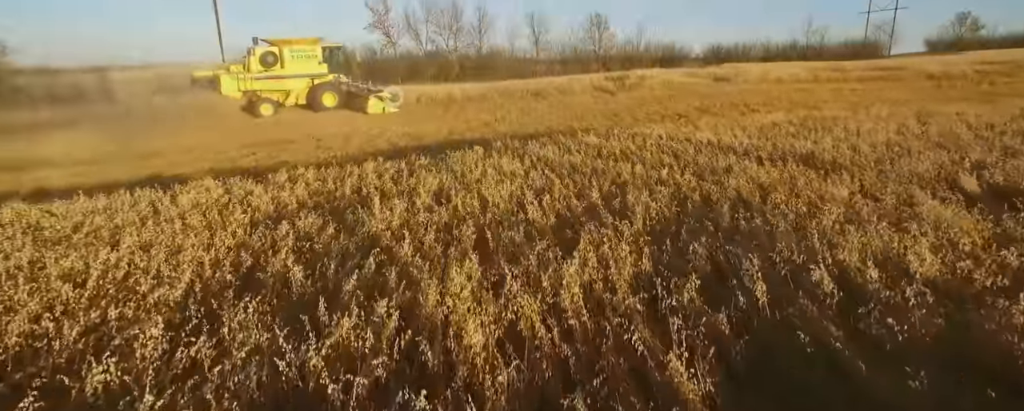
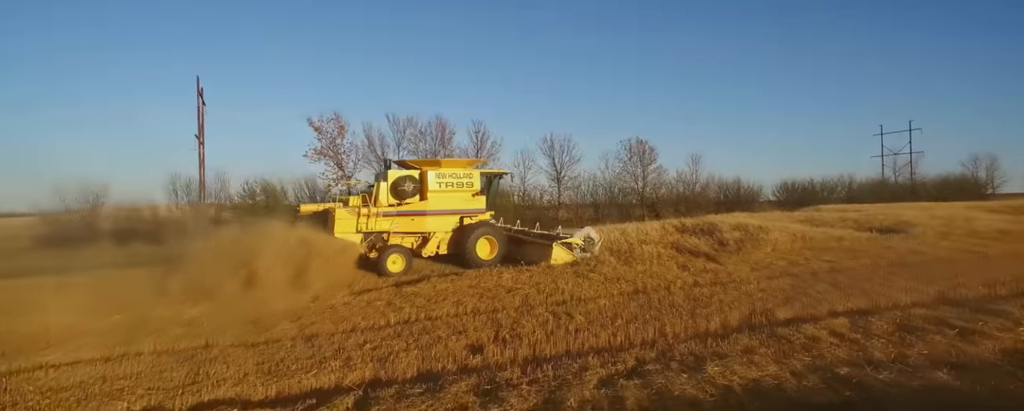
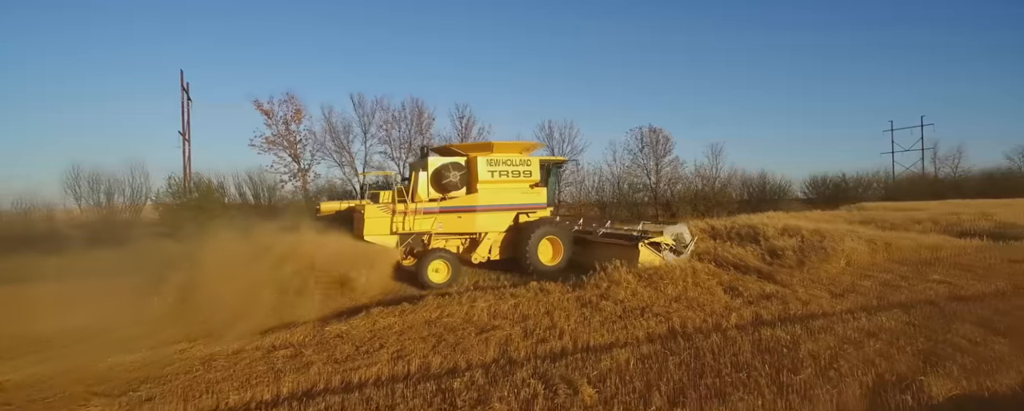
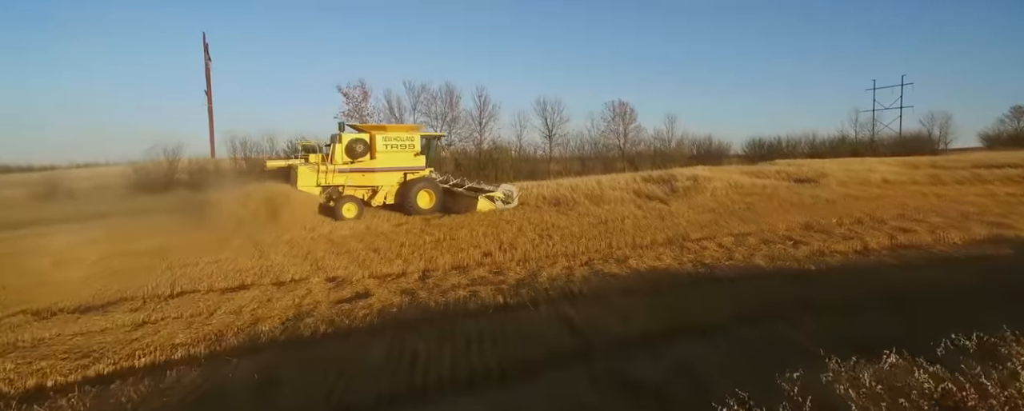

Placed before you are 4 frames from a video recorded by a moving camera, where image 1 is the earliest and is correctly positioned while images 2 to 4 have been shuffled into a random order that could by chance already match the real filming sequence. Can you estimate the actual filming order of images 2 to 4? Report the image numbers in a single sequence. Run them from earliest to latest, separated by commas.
4, 2, 3
